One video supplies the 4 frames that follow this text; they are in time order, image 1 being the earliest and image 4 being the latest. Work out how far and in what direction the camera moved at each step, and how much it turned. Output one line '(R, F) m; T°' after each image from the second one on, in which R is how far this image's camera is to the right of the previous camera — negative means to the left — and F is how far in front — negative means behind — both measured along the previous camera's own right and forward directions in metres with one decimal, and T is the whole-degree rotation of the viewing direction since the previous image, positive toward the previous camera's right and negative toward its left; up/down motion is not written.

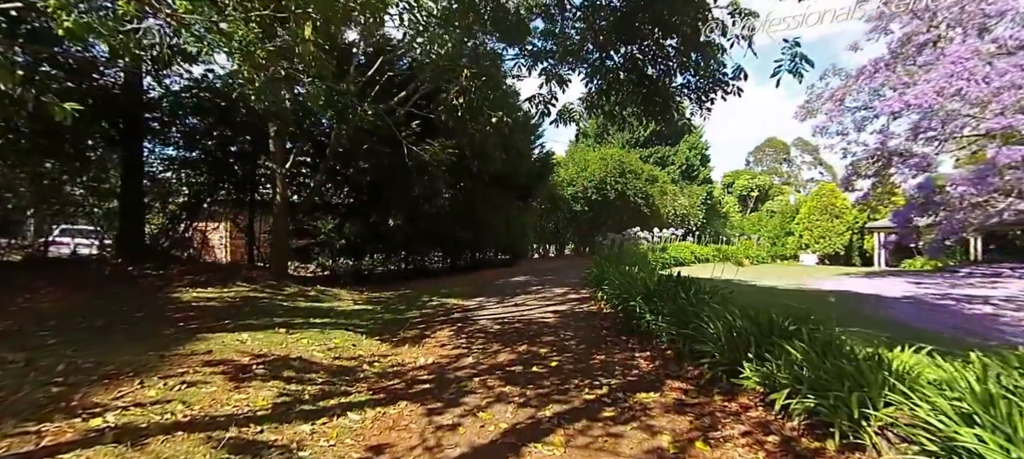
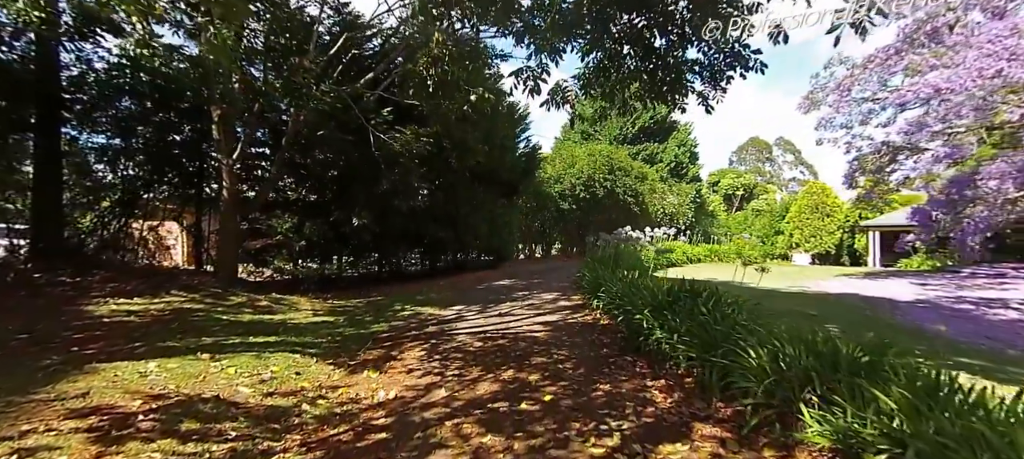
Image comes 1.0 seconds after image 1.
(0.0, +1.0) m; +2°
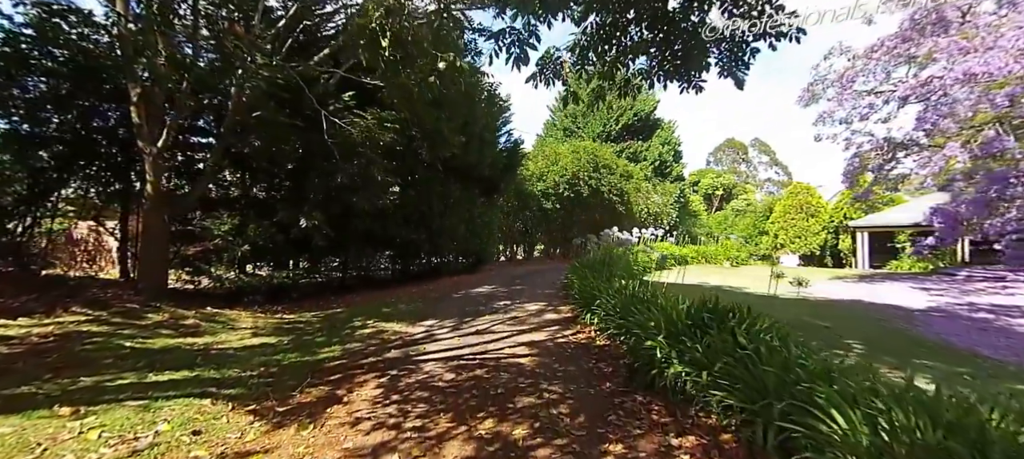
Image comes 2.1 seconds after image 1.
(0.0, +1.0) m; +2°
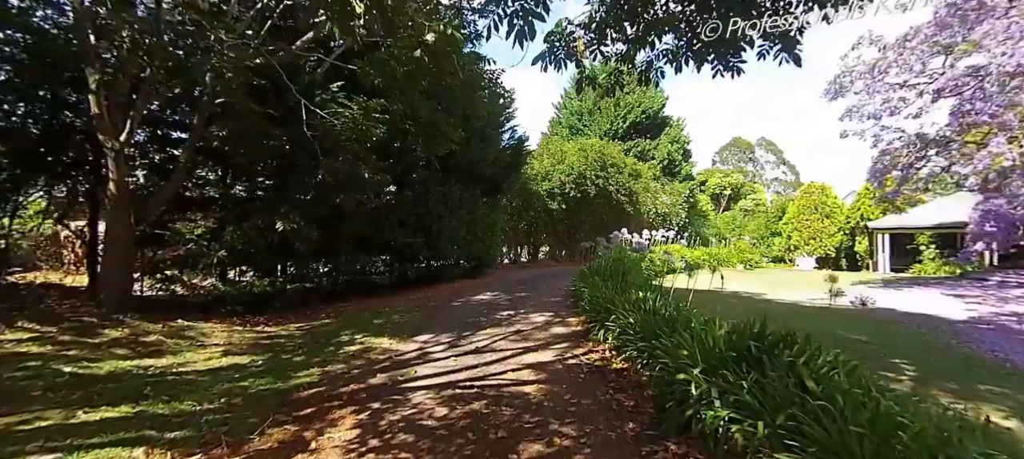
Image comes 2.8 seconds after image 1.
(0.0, +0.7) m; 0°
